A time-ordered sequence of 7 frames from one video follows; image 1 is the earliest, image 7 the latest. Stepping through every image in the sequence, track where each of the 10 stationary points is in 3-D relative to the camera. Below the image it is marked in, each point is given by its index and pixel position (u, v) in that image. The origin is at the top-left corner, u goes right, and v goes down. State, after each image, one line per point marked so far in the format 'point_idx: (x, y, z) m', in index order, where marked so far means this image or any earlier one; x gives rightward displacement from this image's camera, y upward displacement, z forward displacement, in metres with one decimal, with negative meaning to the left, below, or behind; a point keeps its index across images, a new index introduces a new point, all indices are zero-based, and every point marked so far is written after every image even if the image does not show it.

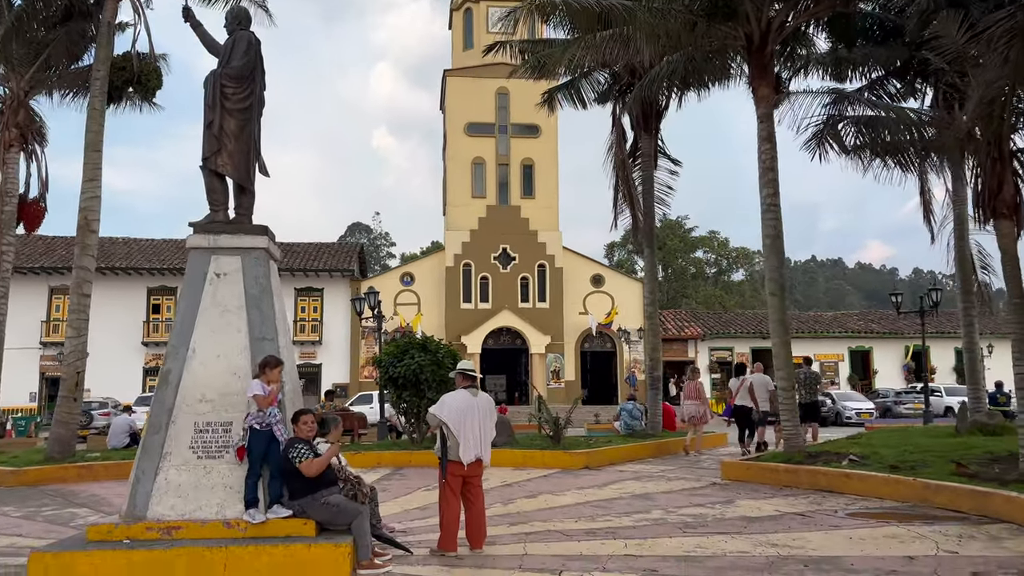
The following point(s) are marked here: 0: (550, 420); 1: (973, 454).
0: (+0.6, -2.1, +13.7) m
1: (+5.5, -2.0, +10.3) m
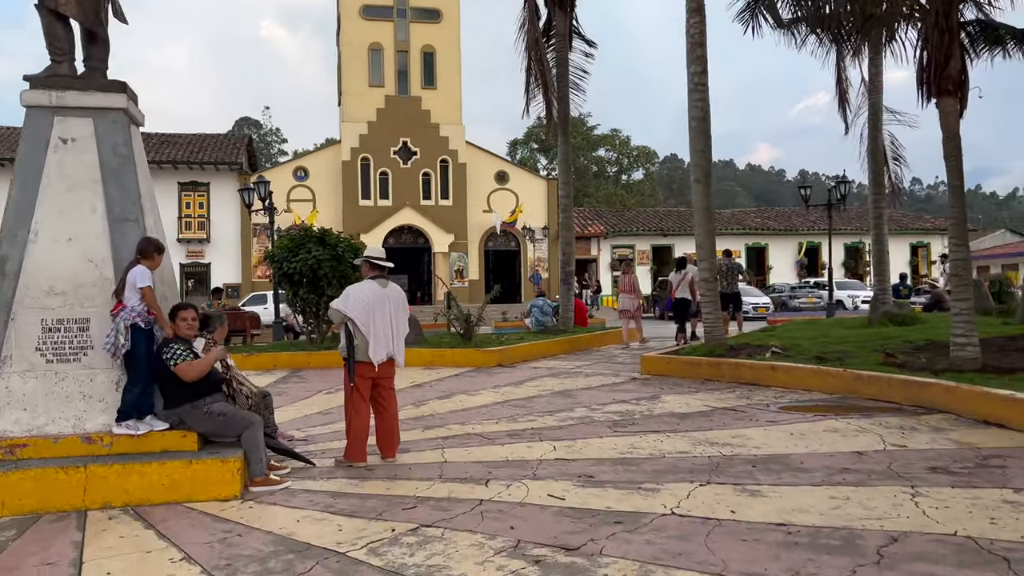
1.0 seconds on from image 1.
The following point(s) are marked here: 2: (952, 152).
0: (-0.8, -0.4, +12.9) m
1: (+4.5, -0.7, +10.1) m
2: (+4.3, +1.3, +8.3) m
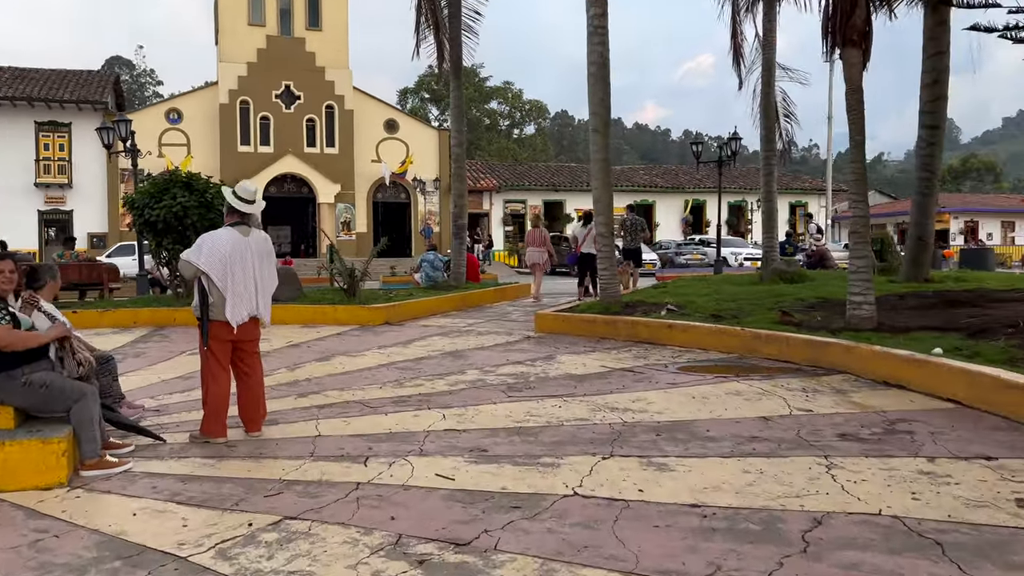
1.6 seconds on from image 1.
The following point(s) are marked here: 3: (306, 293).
0: (-2.4, +0.2, +12.1) m
1: (+3.2, -0.2, +10.0) m
2: (+3.2, +1.7, +8.1) m
3: (-3.0, -0.1, +12.6) m
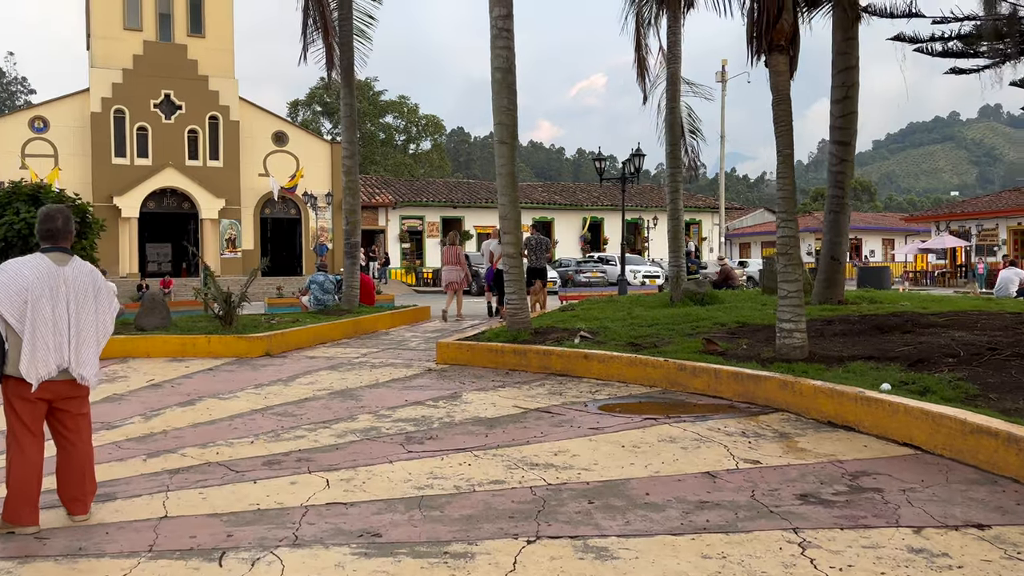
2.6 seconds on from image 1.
0: (-3.7, -0.1, +10.7) m
1: (+2.1, -0.4, +9.4) m
2: (+2.4, +1.5, +7.5) m
3: (-4.4, -0.4, +11.2) m
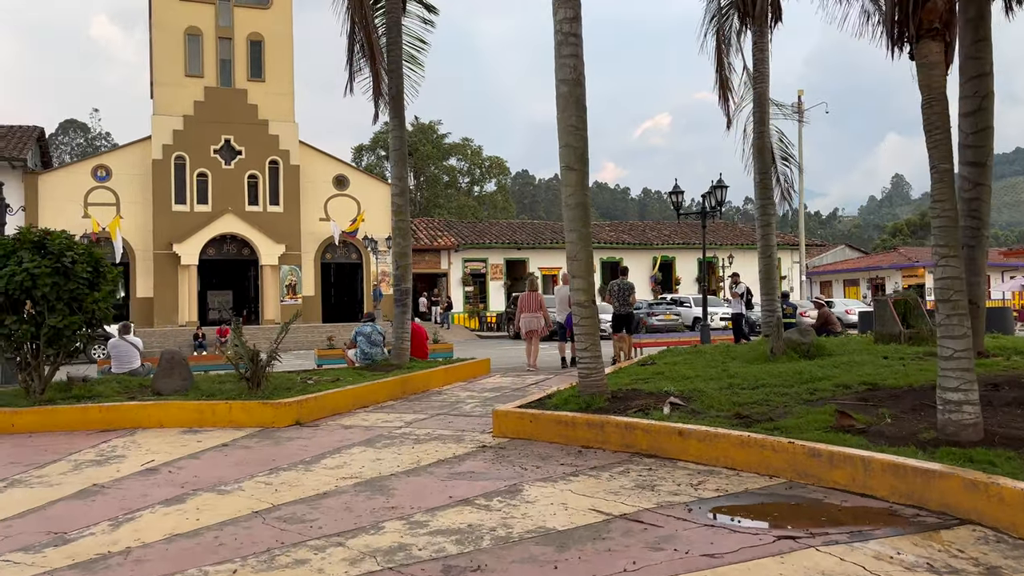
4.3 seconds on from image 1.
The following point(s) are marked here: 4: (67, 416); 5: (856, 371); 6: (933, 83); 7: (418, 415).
0: (-2.9, -0.7, +9.4) m
1: (+2.8, -0.9, +7.5) m
2: (+2.8, +1.1, +5.8) m
3: (-3.6, -1.1, +9.9) m
4: (-4.4, -1.3, +8.5) m
5: (+3.5, -0.8, +8.6) m
6: (+2.8, +1.4, +5.7) m
7: (-1.0, -1.3, +8.9) m
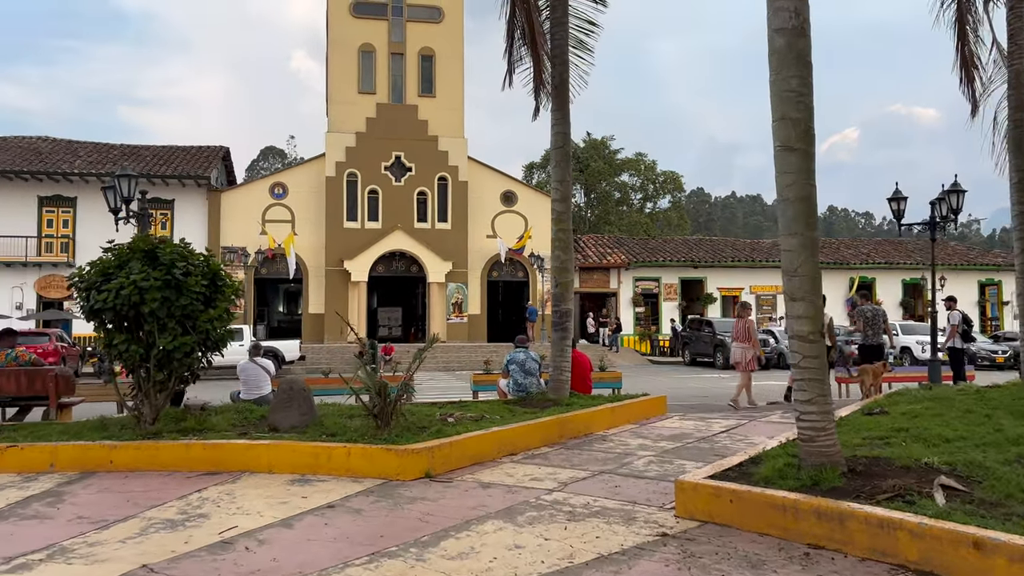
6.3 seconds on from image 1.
0: (-1.3, -0.9, +7.8) m
1: (+3.9, -1.1, +4.9) m
2: (+3.7, +1.0, +3.2) m
3: (-1.8, -1.3, +8.5) m
4: (-2.9, -1.4, +7.3) m
5: (+4.8, -1.0, +5.8) m
6: (+3.7, +1.2, +3.2) m
7: (+0.5, -1.5, +7.0) m
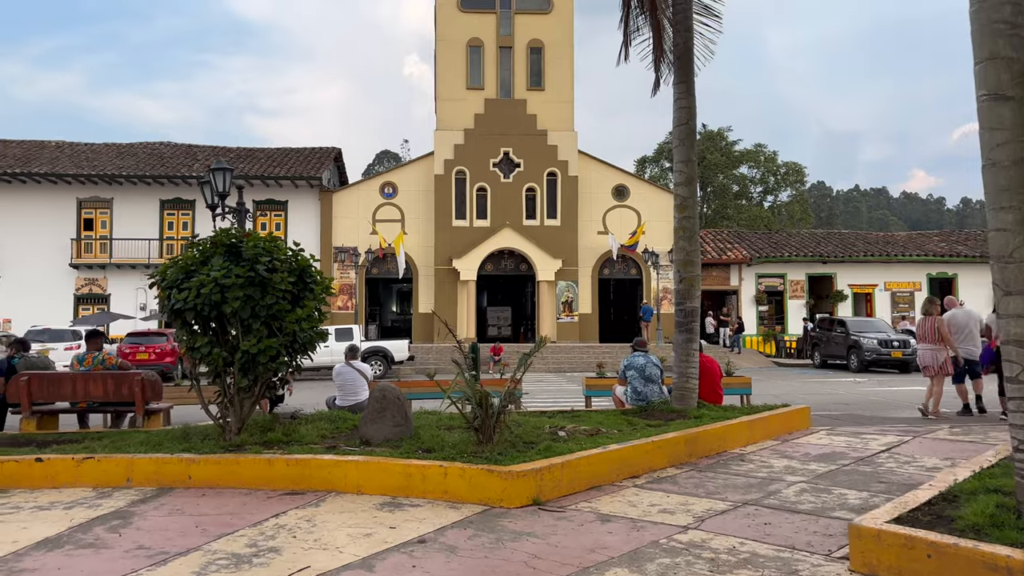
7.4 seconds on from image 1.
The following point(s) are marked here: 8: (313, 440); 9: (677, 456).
0: (-0.3, -0.9, +6.9) m
1: (+4.5, -1.0, +3.3) m
2: (+4.0, +1.0, +1.7) m
3: (-0.8, -1.2, +7.6) m
4: (-2.0, -1.4, +6.6) m
5: (+5.5, -1.0, +4.1) m
6: (+4.0, +1.3, +1.7) m
7: (+1.4, -1.5, +5.9) m
8: (-1.7, -1.3, +7.3) m
9: (+1.4, -1.4, +7.3) m
